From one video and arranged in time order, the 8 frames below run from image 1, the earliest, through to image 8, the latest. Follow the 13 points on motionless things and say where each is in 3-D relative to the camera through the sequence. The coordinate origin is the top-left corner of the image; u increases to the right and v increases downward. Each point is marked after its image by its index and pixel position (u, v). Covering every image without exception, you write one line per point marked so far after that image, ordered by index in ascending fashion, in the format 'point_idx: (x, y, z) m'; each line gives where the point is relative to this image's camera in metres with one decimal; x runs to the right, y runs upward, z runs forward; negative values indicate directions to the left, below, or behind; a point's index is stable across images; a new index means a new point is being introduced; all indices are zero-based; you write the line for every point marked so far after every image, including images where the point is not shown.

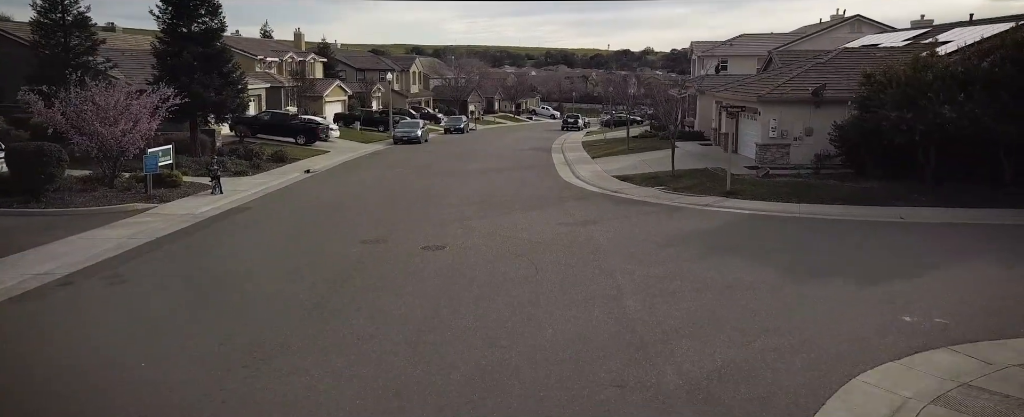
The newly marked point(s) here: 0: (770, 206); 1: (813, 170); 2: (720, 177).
0: (+5.9, +0.1, +16.8) m
1: (+8.1, +1.0, +19.7) m
2: (+5.6, +0.8, +19.8) m
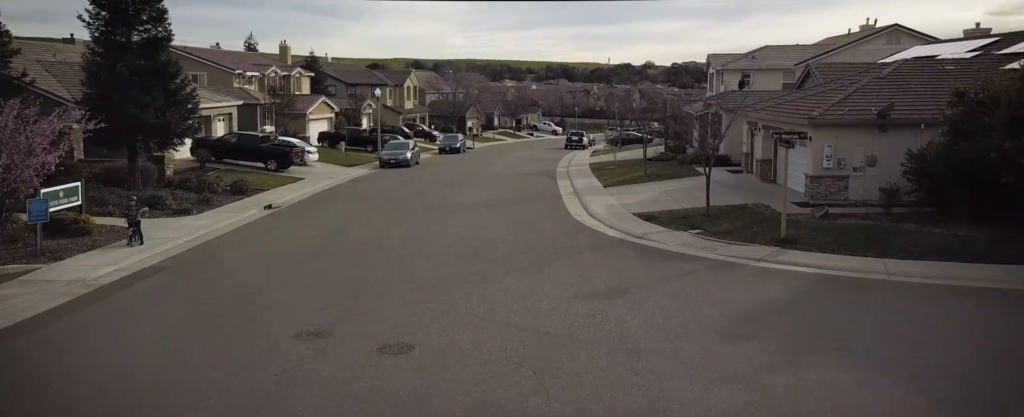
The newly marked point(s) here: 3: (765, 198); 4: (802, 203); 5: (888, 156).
0: (+5.8, -0.9, +13.1) m
1: (+8.1, 0.0, +16.0) m
2: (+5.6, -0.2, +16.1) m
3: (+6.3, +0.2, +18.5) m
4: (+6.9, +0.1, +17.6) m
5: (+8.8, +1.2, +17.2) m
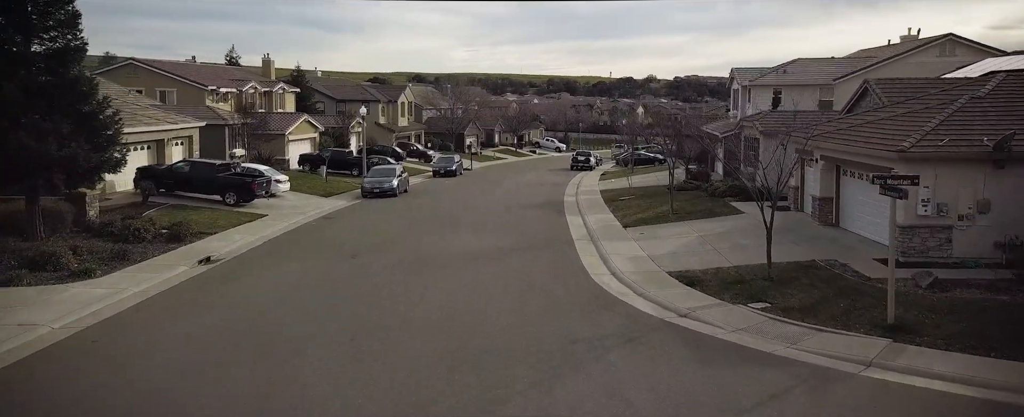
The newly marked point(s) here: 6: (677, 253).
0: (+5.8, -1.9, +9.0) m
1: (+8.1, -1.1, +11.9) m
2: (+5.6, -1.3, +12.0) m
3: (+6.3, -0.9, +14.4) m
4: (+6.9, -1.0, +13.4) m
5: (+8.8, +0.1, +13.1) m
6: (+3.7, -1.0, +16.3) m
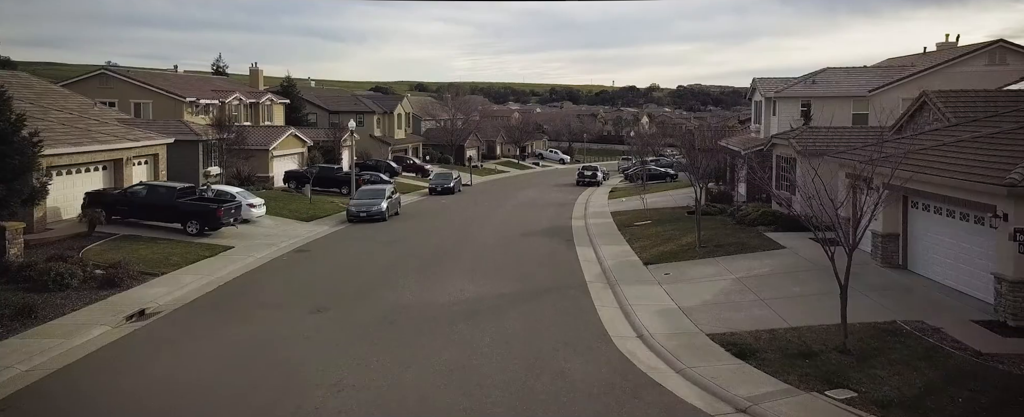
0: (+5.8, -2.5, +6.1) m
1: (+8.1, -1.8, +9.0) m
2: (+5.6, -2.0, +9.1) m
3: (+6.3, -1.6, +11.4) m
4: (+6.9, -1.7, +10.5) m
5: (+8.8, -0.6, +10.2) m
6: (+3.7, -1.7, +13.3) m
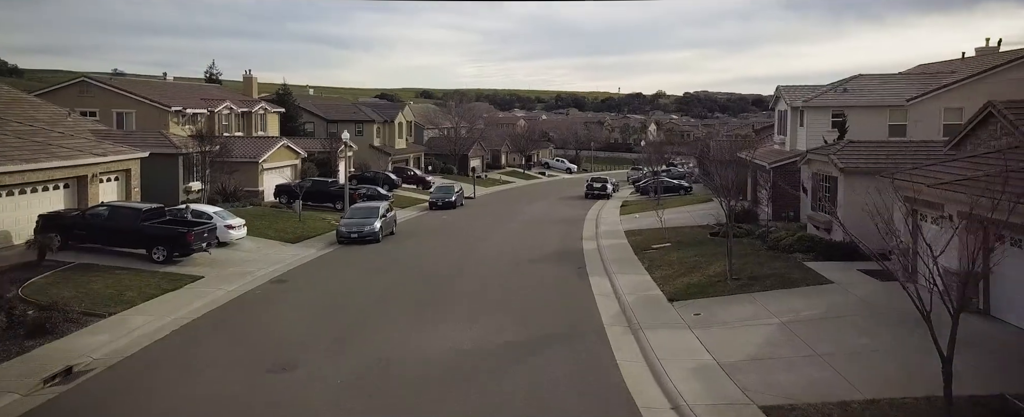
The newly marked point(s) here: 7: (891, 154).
0: (+5.9, -3.0, +3.7) m
1: (+8.1, -2.3, +6.6) m
2: (+5.6, -2.5, +6.7) m
3: (+6.4, -2.1, +9.1) m
4: (+7.0, -2.2, +8.1) m
5: (+8.9, -1.1, +7.8) m
6: (+3.8, -2.3, +11.0) m
7: (+9.0, +1.4, +17.8) m
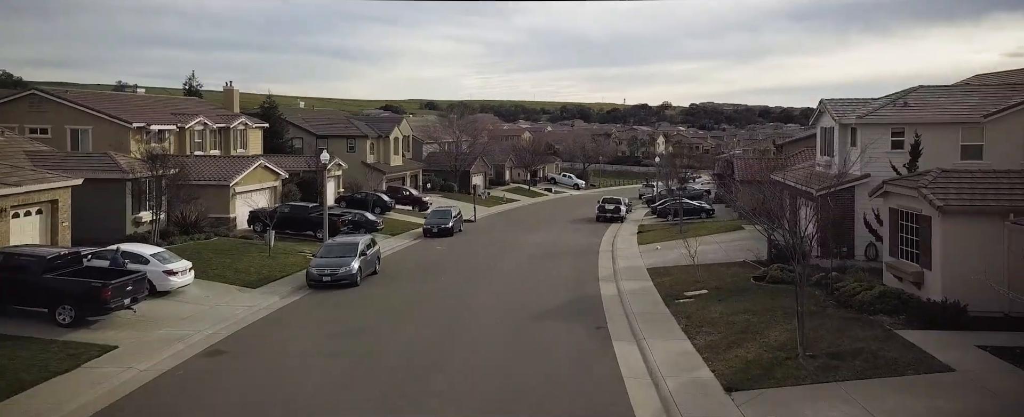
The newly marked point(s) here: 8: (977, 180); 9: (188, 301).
0: (+5.8, -3.8, -0.3) m
1: (+8.1, -3.1, +2.6) m
2: (+5.6, -3.2, +2.7) m
3: (+6.4, -2.9, +5.1) m
4: (+7.0, -3.0, +4.1) m
5: (+8.8, -1.9, +3.8) m
6: (+3.8, -3.1, +7.0) m
7: (+9.1, +0.4, +13.8) m
8: (+8.9, +0.6, +14.4) m
9: (-7.7, -2.2, +17.4) m
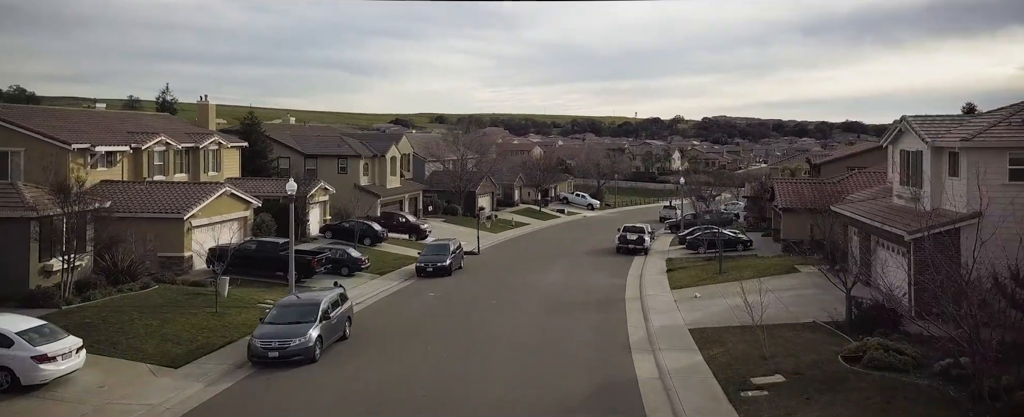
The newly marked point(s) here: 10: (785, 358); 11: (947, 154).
0: (+5.6, -4.5, -5.5) m
1: (+8.0, -3.8, -2.6) m
2: (+5.5, -4.0, -2.4) m
3: (+6.3, -3.8, -0.1) m
4: (+6.9, -3.8, -1.0) m
5: (+8.7, -2.7, -1.4) m
6: (+3.7, -4.0, +1.9) m
7: (+9.1, -0.6, +8.7) m
8: (+8.9, -0.4, +9.3) m
9: (-7.6, -3.2, +12.5) m
10: (+5.7, -3.0, +15.0) m
11: (+11.2, +1.5, +19.1) m
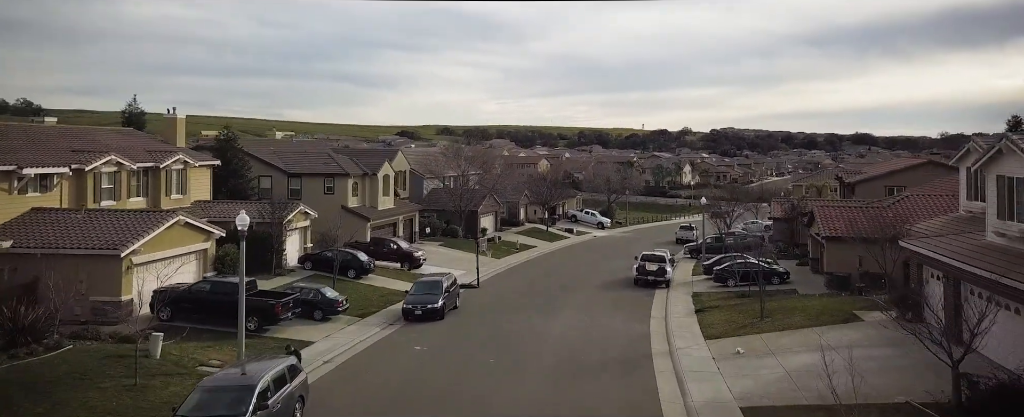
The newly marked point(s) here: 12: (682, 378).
0: (+5.4, -5.0, -9.8) m
1: (+7.8, -4.4, -7.0) m
2: (+5.3, -4.6, -6.8) m
3: (+6.1, -4.4, -4.4) m
4: (+6.7, -4.4, -5.4) m
5: (+8.6, -3.3, -5.7) m
6: (+3.6, -4.6, -2.5) m
7: (+9.1, -1.3, +4.3) m
8: (+8.9, -1.1, +5.0) m
9: (-7.7, -4.0, +8.3) m
10: (+5.6, -3.8, +10.6) m
11: (+11.2, +0.6, +14.7) m
12: (+4.1, -3.9, +17.2) m
